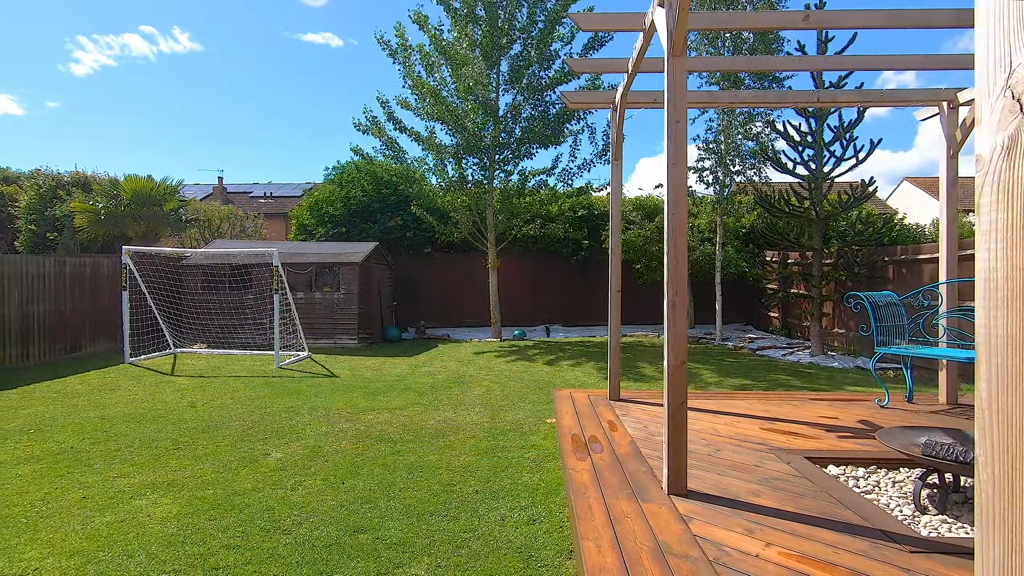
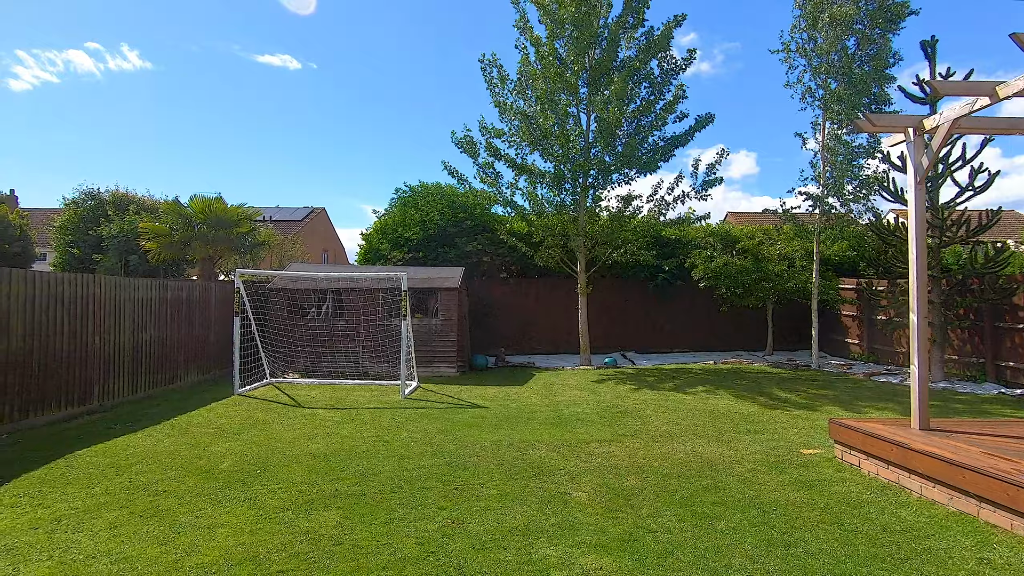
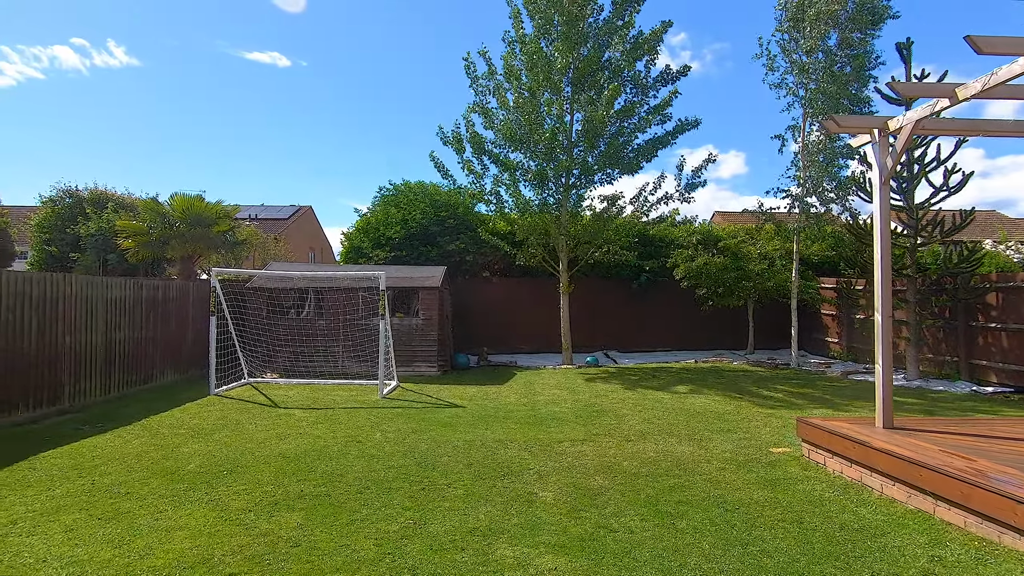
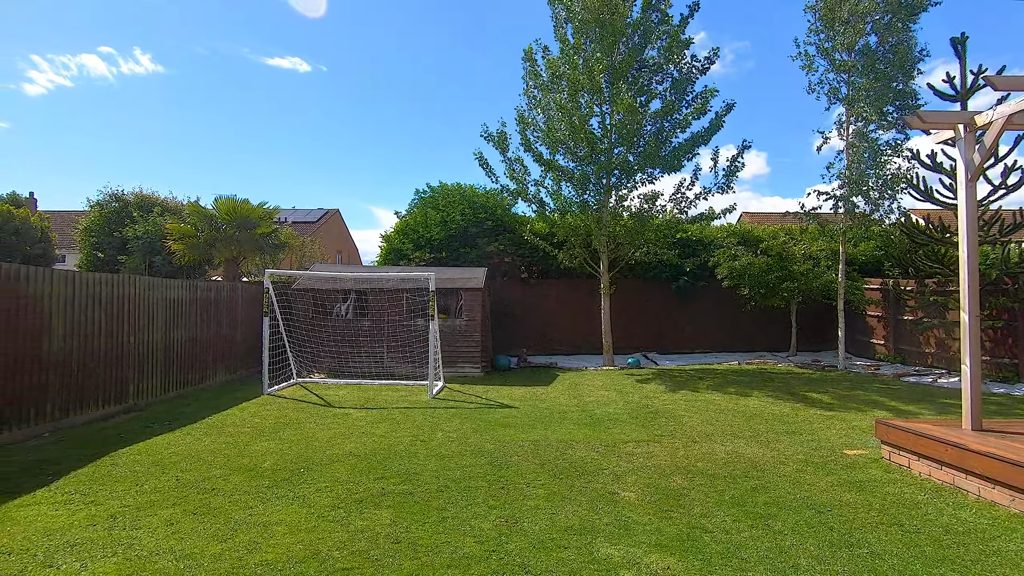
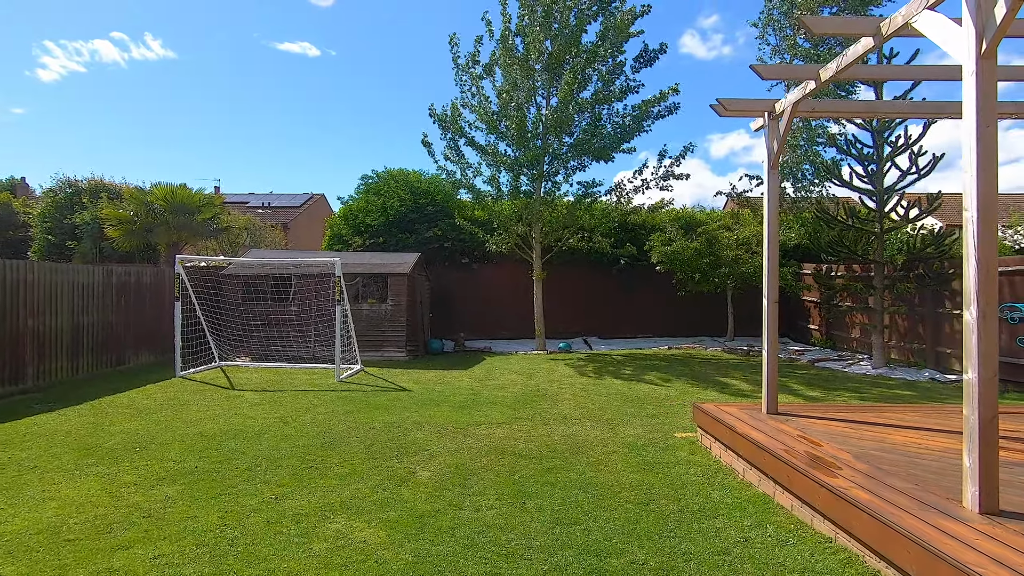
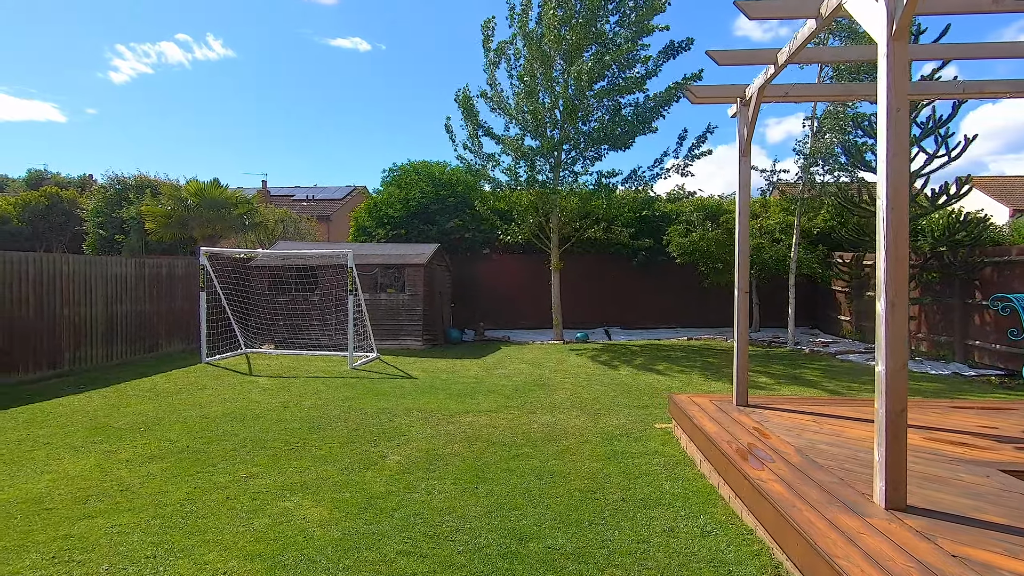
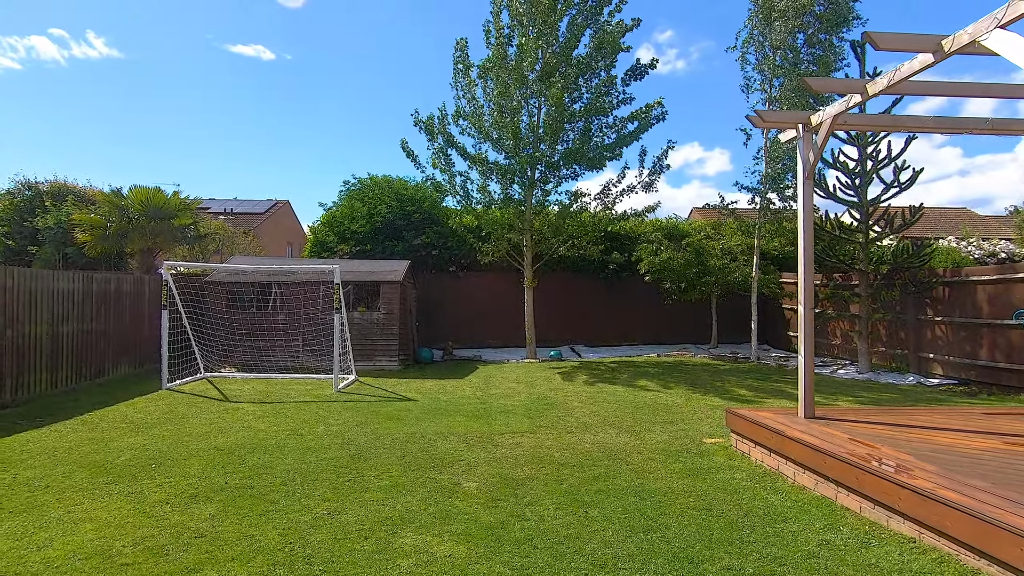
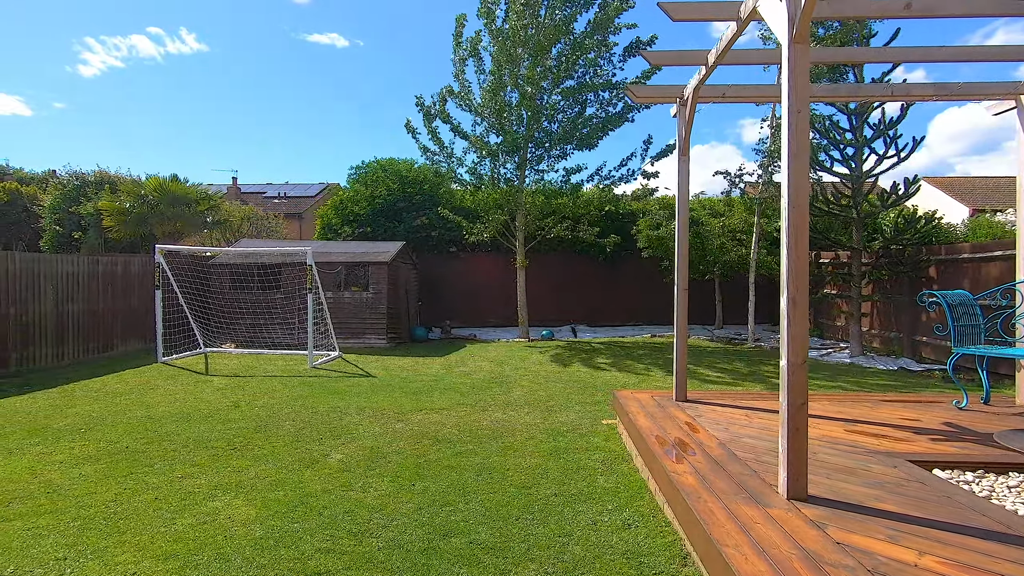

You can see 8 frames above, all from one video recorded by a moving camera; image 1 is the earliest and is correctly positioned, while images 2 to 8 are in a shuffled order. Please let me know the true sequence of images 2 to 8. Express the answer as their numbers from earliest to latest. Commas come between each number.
8, 6, 5, 7, 3, 2, 4
